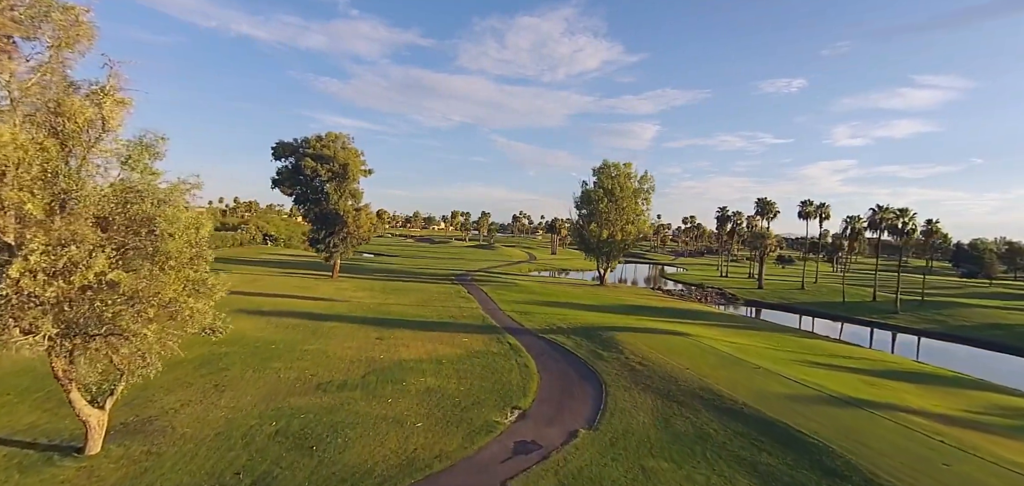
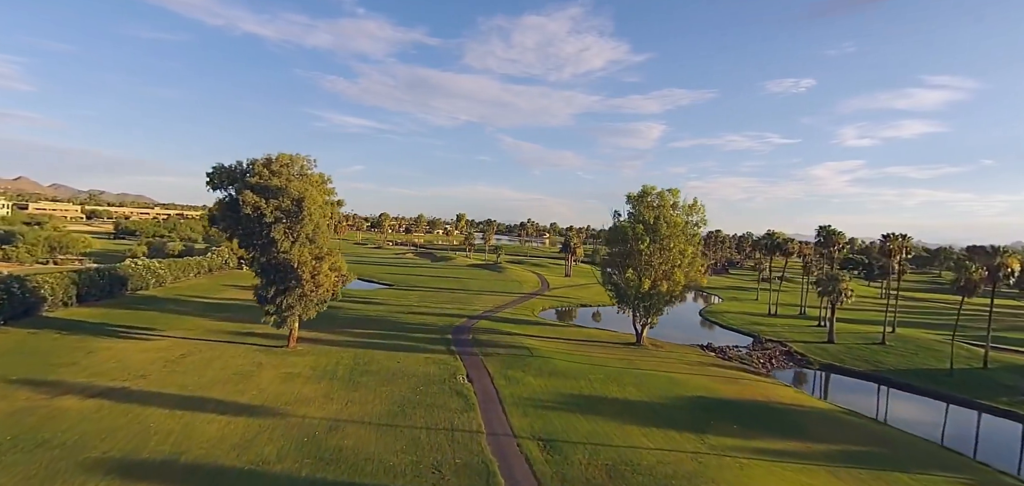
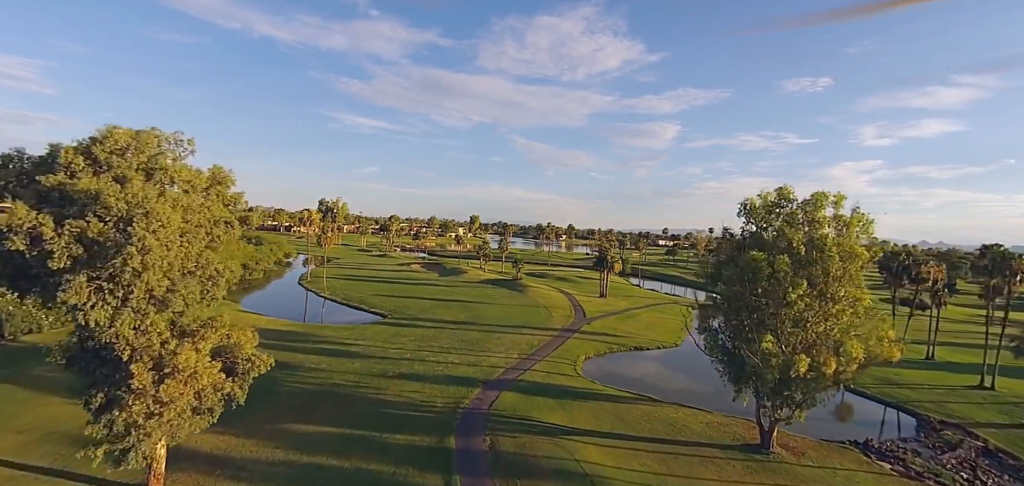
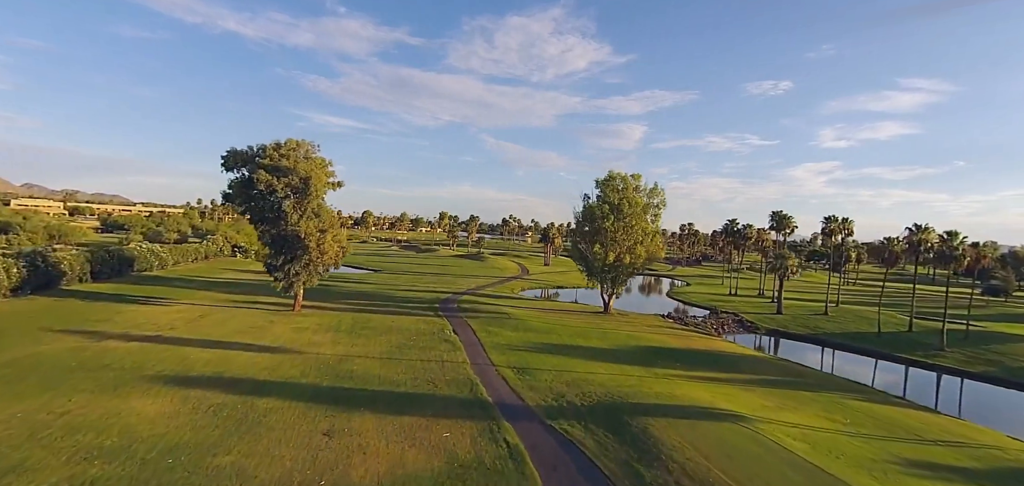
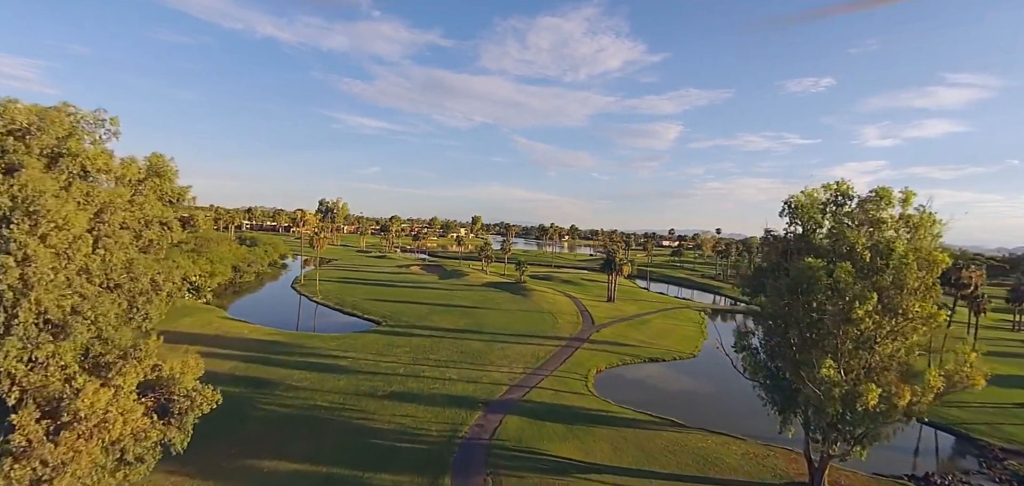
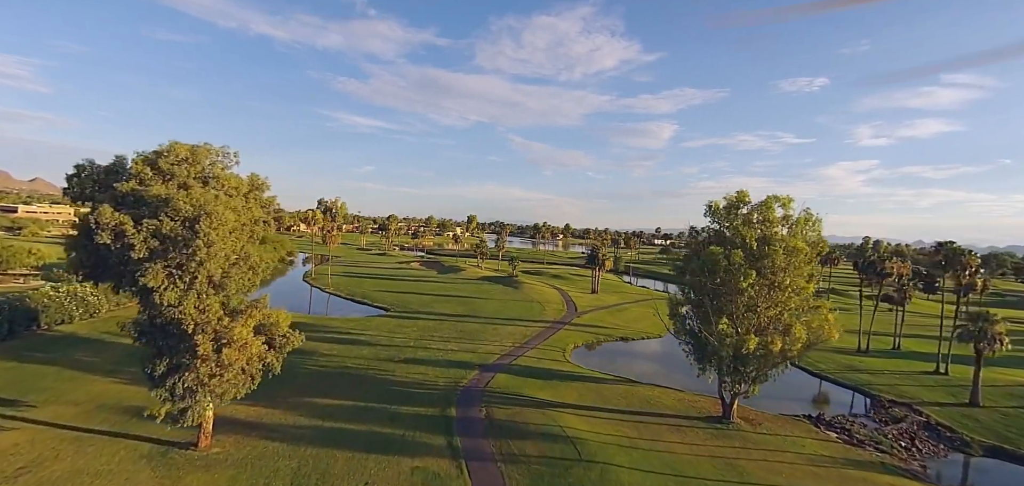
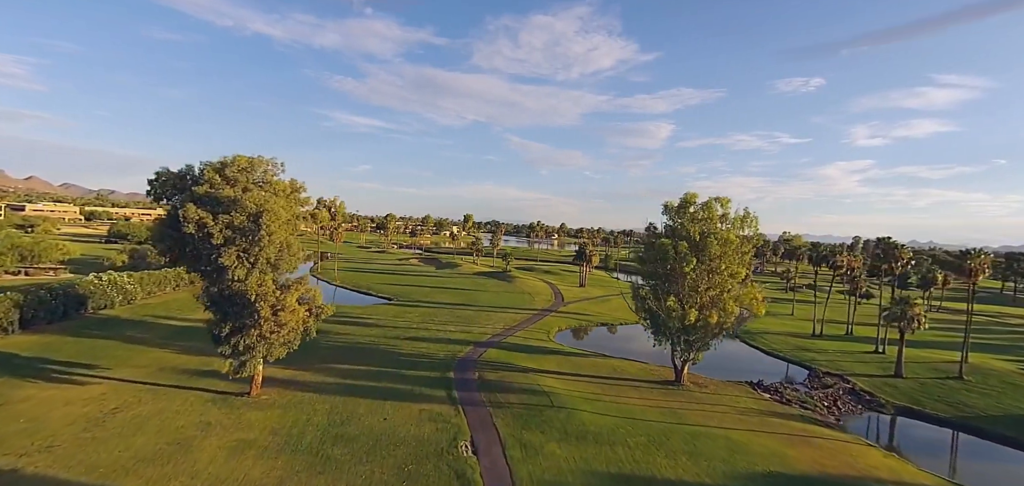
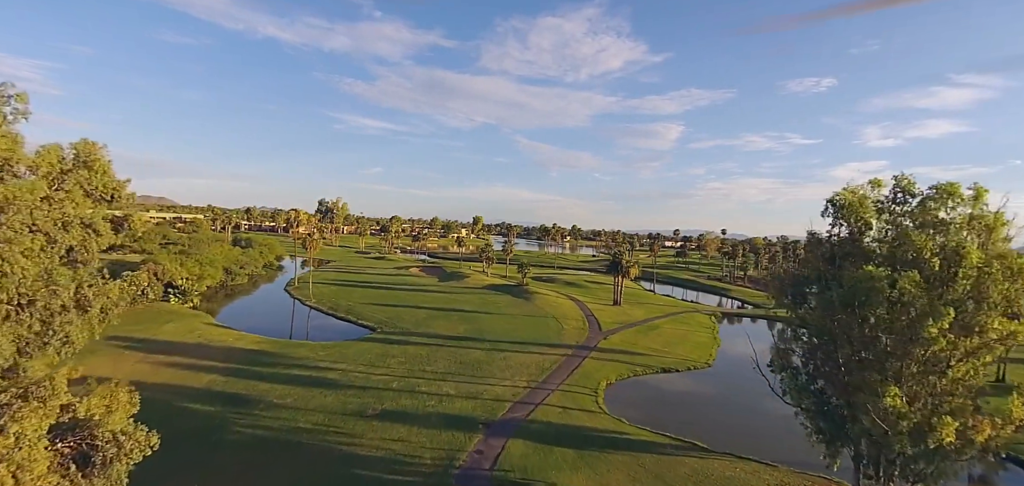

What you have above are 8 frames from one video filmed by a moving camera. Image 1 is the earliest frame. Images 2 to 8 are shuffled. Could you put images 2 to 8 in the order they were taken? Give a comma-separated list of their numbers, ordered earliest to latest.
4, 2, 7, 6, 3, 5, 8
